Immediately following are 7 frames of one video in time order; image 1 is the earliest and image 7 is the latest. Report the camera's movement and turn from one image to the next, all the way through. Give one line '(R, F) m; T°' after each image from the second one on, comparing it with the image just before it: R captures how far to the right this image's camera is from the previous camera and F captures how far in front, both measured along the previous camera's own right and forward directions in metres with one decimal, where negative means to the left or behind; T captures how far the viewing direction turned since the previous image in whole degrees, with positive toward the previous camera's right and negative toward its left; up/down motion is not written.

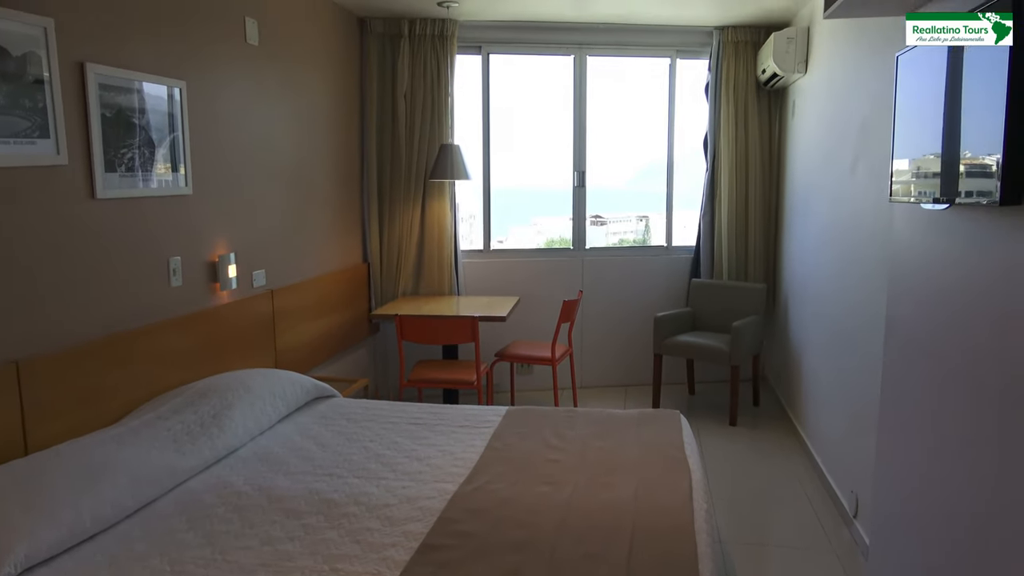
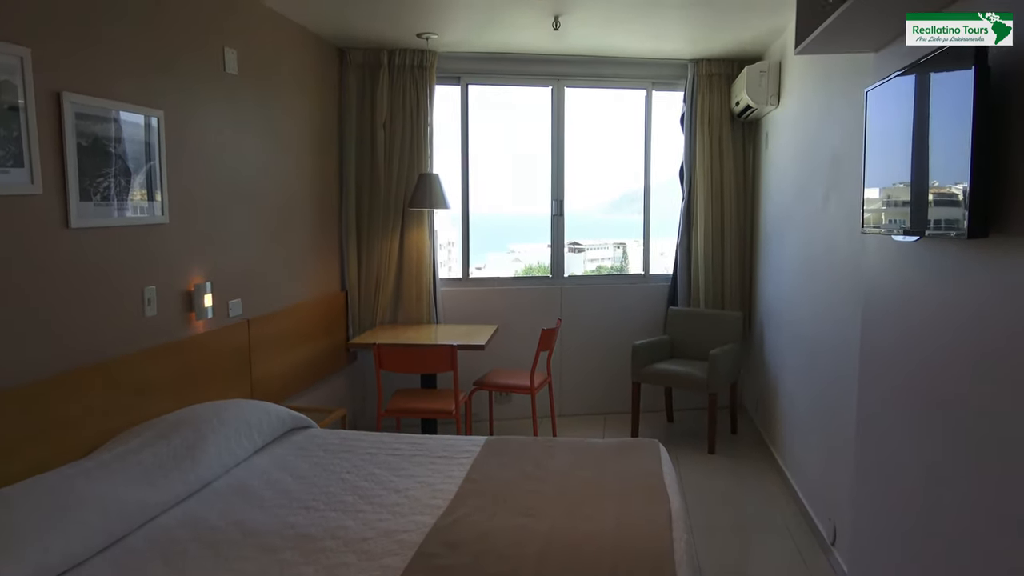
(0.0, 0.0) m; +2°
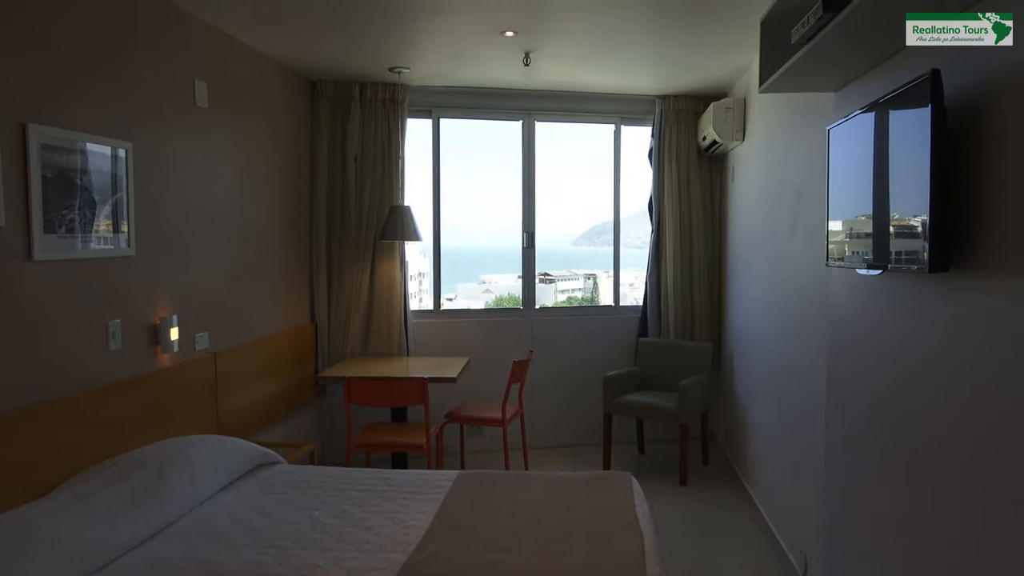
(0.0, 0.0) m; +2°
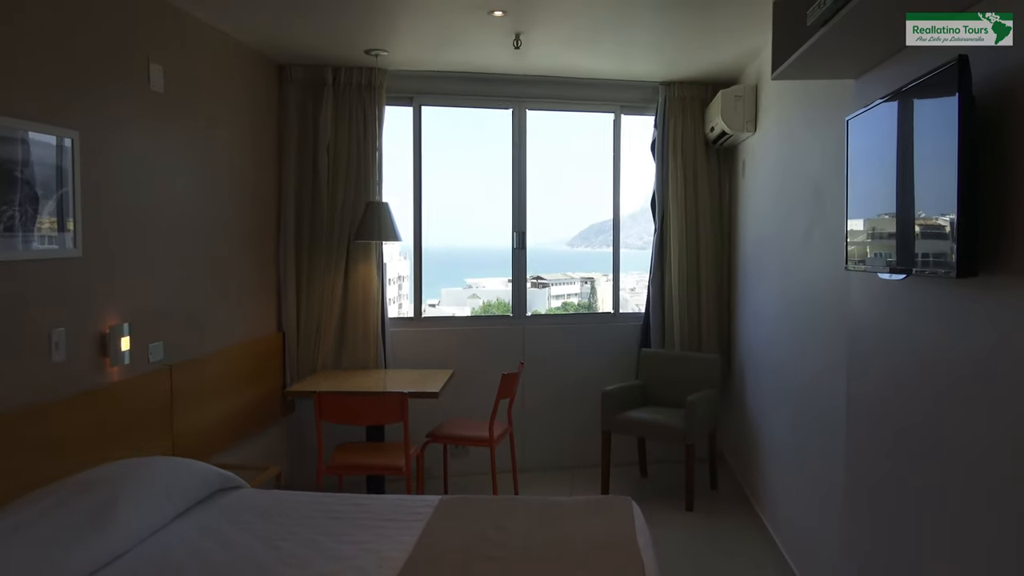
(0.0, +0.4) m; 0°
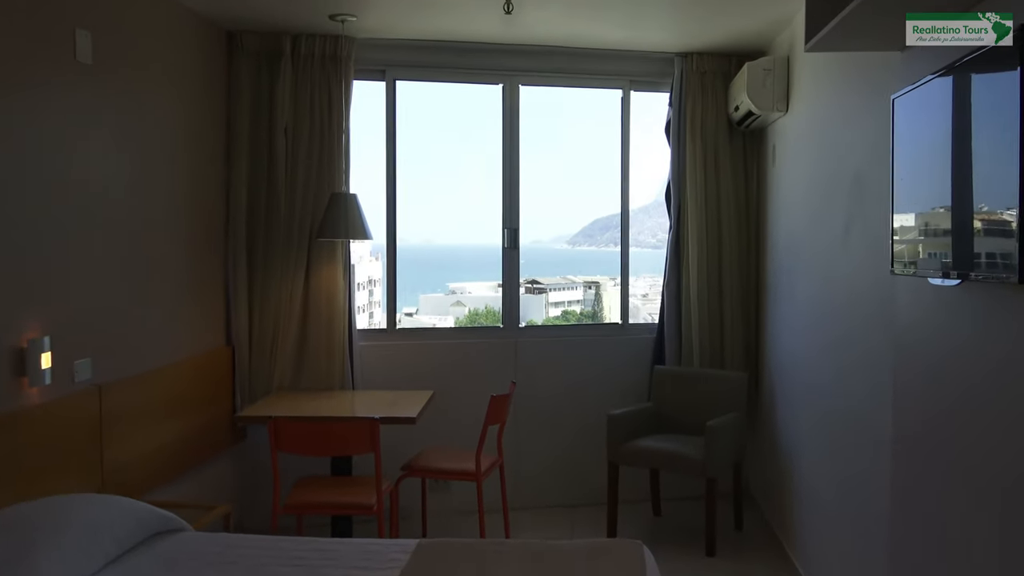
(0.0, +0.6) m; 0°
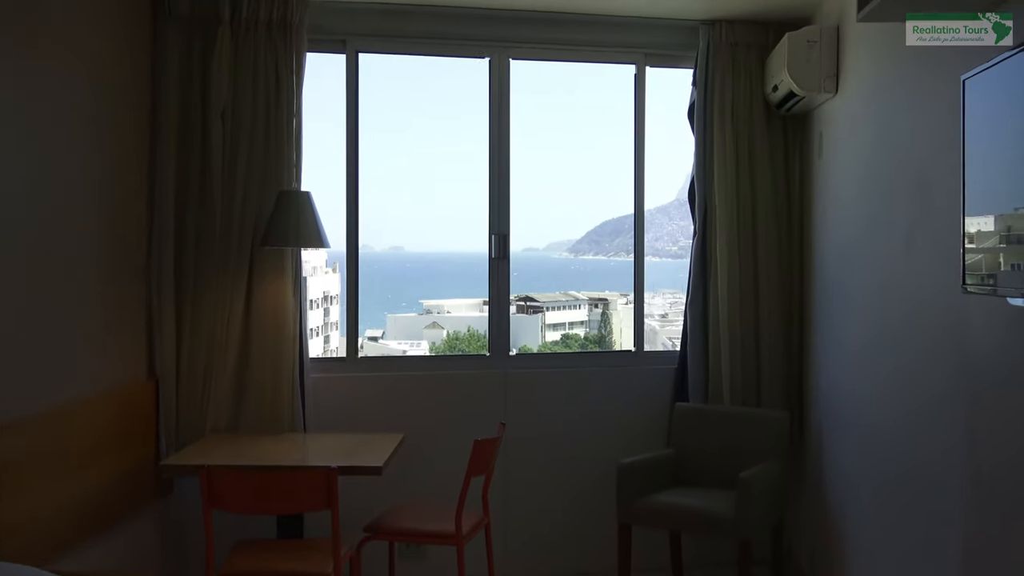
(+0.1, +0.6) m; 0°
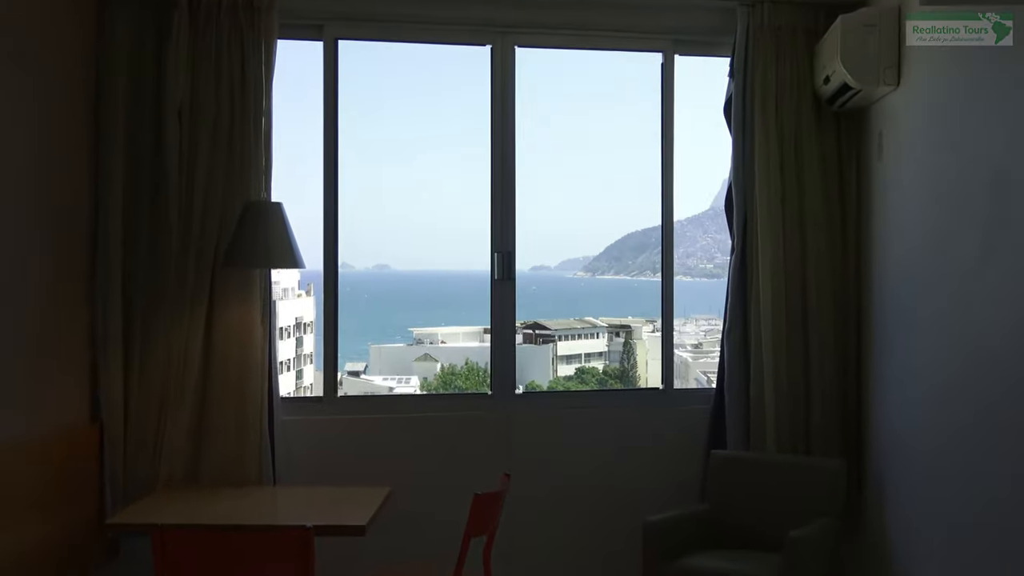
(0.0, +0.4) m; -1°
